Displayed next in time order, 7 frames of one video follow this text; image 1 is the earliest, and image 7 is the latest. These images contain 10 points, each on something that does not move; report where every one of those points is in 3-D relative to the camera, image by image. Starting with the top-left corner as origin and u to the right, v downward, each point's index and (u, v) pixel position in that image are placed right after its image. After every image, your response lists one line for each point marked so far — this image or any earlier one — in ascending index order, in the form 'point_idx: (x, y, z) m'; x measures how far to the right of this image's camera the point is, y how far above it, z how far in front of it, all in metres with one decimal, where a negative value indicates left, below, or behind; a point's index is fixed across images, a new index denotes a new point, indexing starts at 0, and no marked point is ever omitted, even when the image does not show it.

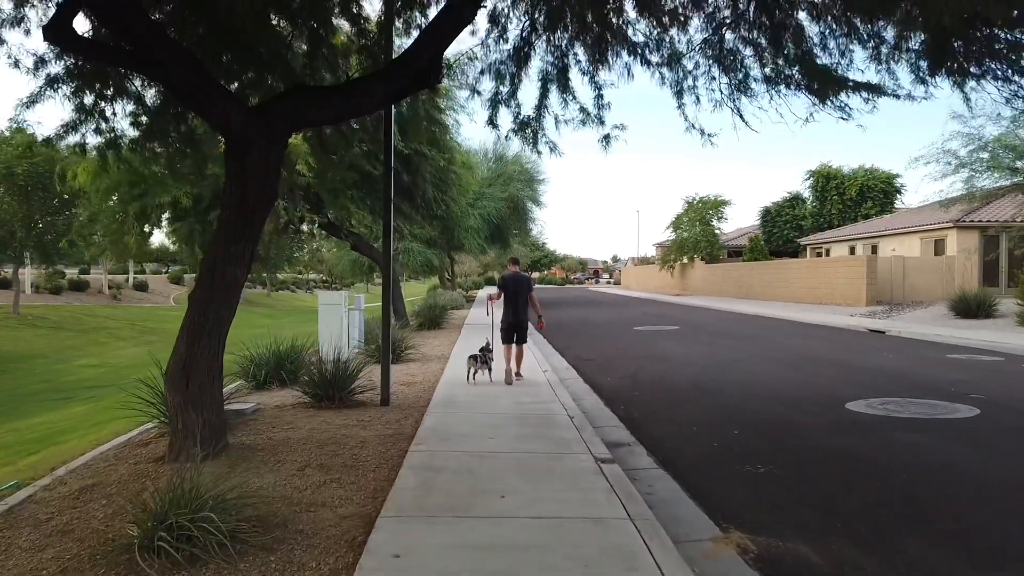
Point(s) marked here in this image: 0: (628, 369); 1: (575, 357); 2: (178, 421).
0: (+2.3, -1.5, +14.5) m
1: (+1.4, -1.5, +16.6) m
2: (-3.0, -1.2, +6.5) m
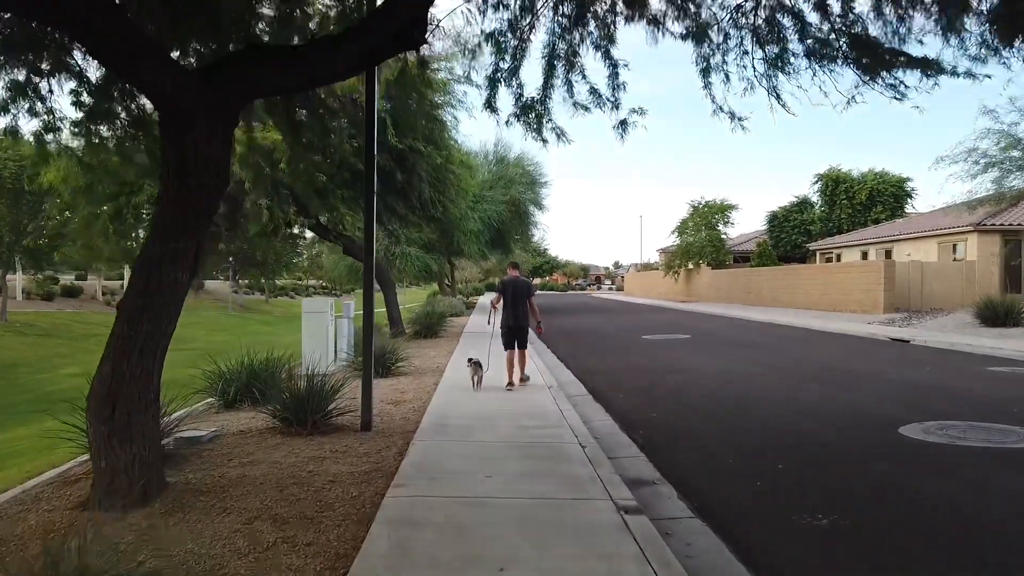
0: (+2.3, -1.6, +13.2) m
1: (+1.5, -1.7, +15.3) m
2: (-3.0, -1.2, +5.3) m
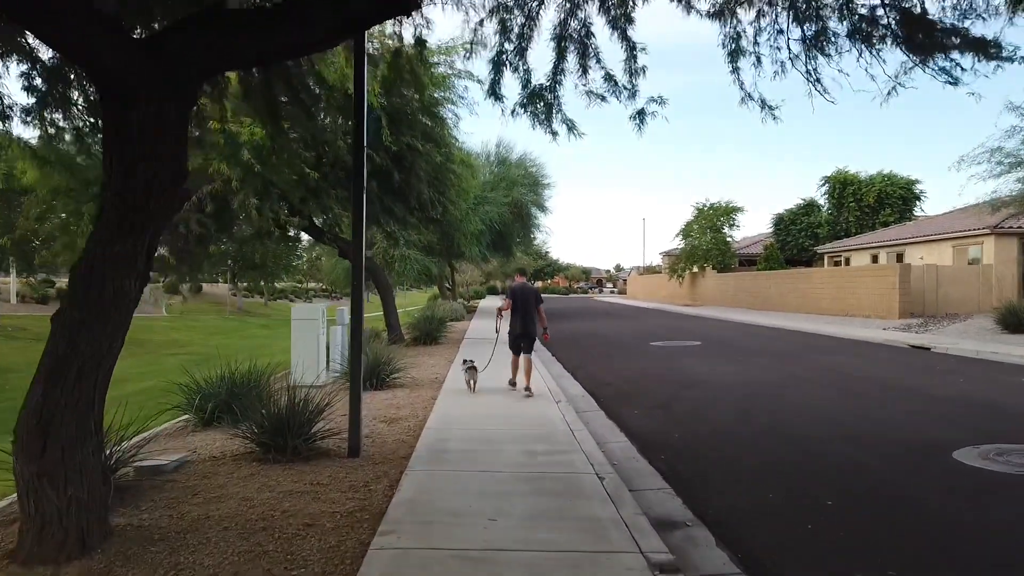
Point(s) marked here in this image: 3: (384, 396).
0: (+2.4, -1.7, +12.3) m
1: (+1.5, -1.8, +14.4) m
2: (-2.9, -1.3, +4.4) m
3: (-1.9, -1.6, +10.8) m
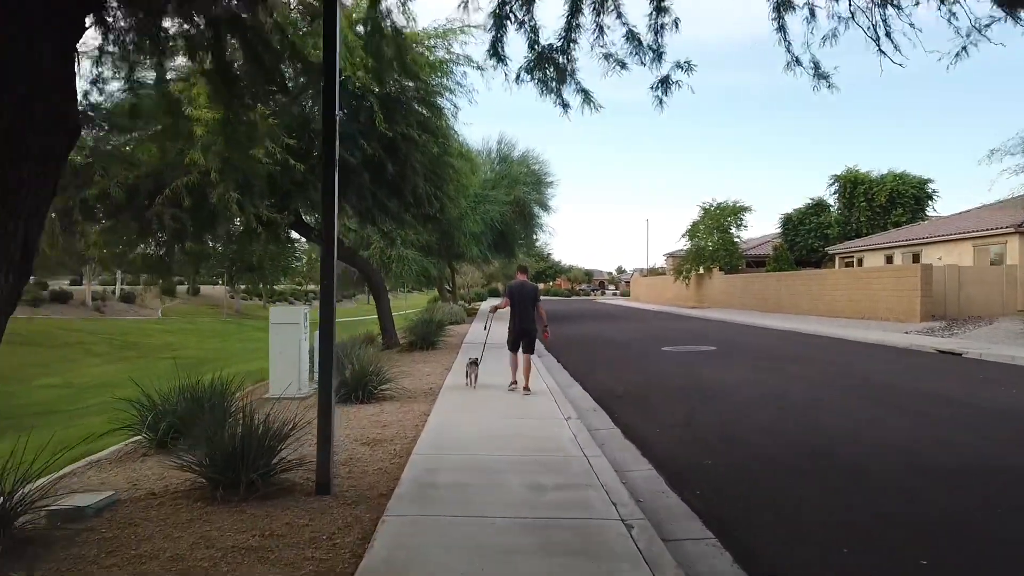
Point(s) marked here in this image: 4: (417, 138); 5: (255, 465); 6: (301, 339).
0: (+2.4, -1.7, +11.1) m
1: (+1.6, -1.8, +13.2) m
2: (-2.9, -1.3, +3.2) m
3: (-1.9, -1.6, +9.6) m
4: (-2.1, +3.3, +16.0) m
5: (-2.0, -1.4, +5.6) m
6: (-3.2, -0.8, +11.0) m
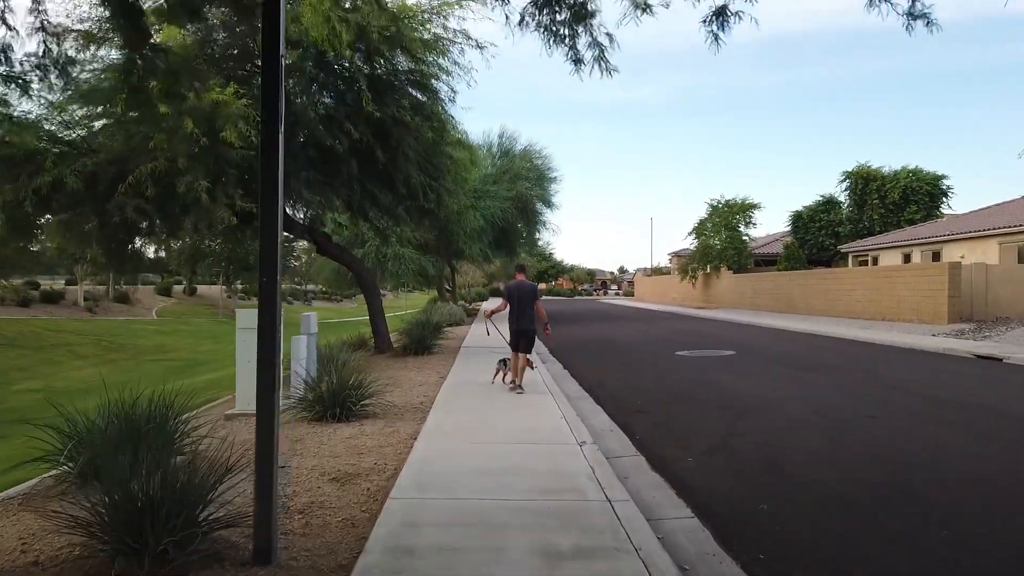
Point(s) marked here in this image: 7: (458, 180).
0: (+2.4, -1.7, +9.6) m
1: (+1.6, -1.8, +11.8) m
2: (-2.9, -1.3, +1.7) m
3: (-1.8, -1.6, +8.1) m
4: (-2.1, +3.4, +14.5) m
5: (-1.9, -1.3, +4.2) m
6: (-3.2, -0.8, +9.6) m
7: (-1.5, +3.0, +19.9) m
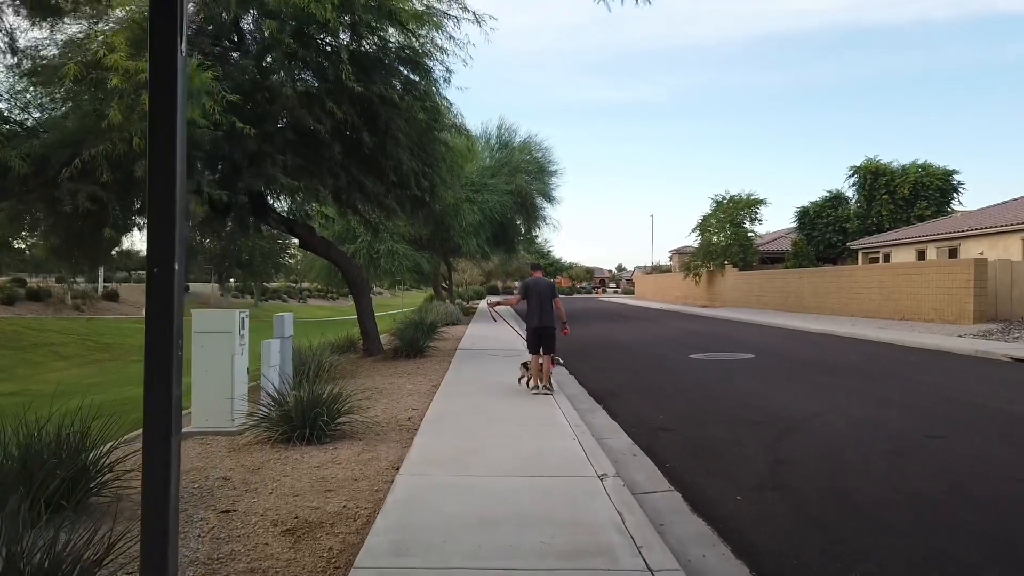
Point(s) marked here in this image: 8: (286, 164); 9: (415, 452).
0: (+2.5, -1.7, +8.3) m
1: (+1.7, -1.7, +10.4) m
2: (-2.8, -1.3, +0.3) m
3: (-1.8, -1.6, +6.7) m
4: (-2.0, +3.4, +13.1) m
5: (-1.9, -1.3, +2.8) m
6: (-3.2, -0.7, +8.2) m
7: (-1.5, +3.0, +18.5) m
8: (-3.9, +2.1, +12.5) m
9: (-0.9, -1.5, +6.7) m
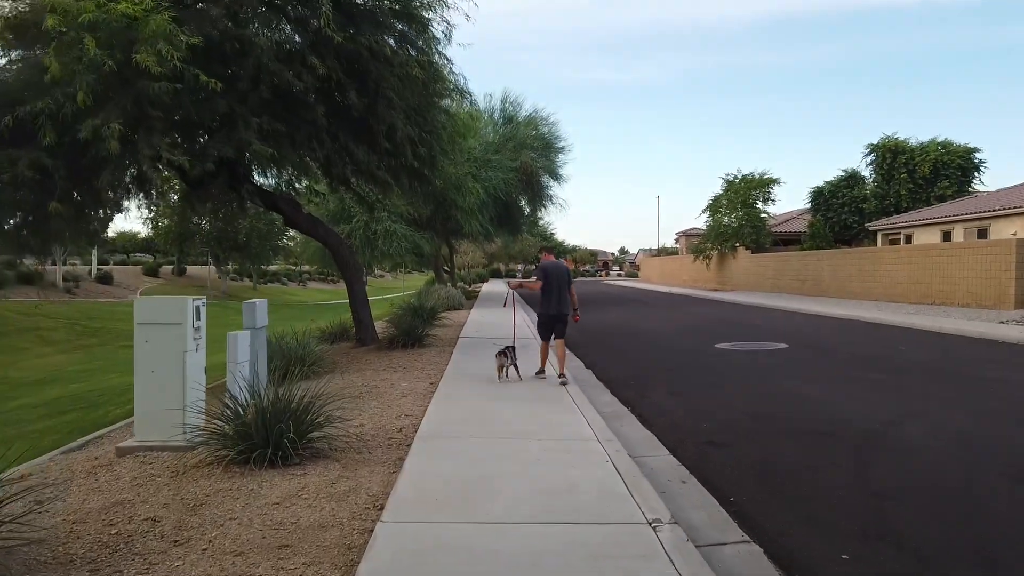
0: (+2.6, -1.5, +6.7) m
1: (+1.8, -1.5, +8.9) m
2: (-2.7, -1.3, -1.2) m
3: (-1.7, -1.4, +5.2) m
4: (-1.9, +3.7, +11.5) m
5: (-1.8, -1.3, +1.3) m
6: (-3.0, -0.6, +6.6) m
7: (-1.3, +3.4, +16.9) m
8: (-3.7, +2.4, +10.9) m
9: (-0.8, -1.4, +5.2) m
